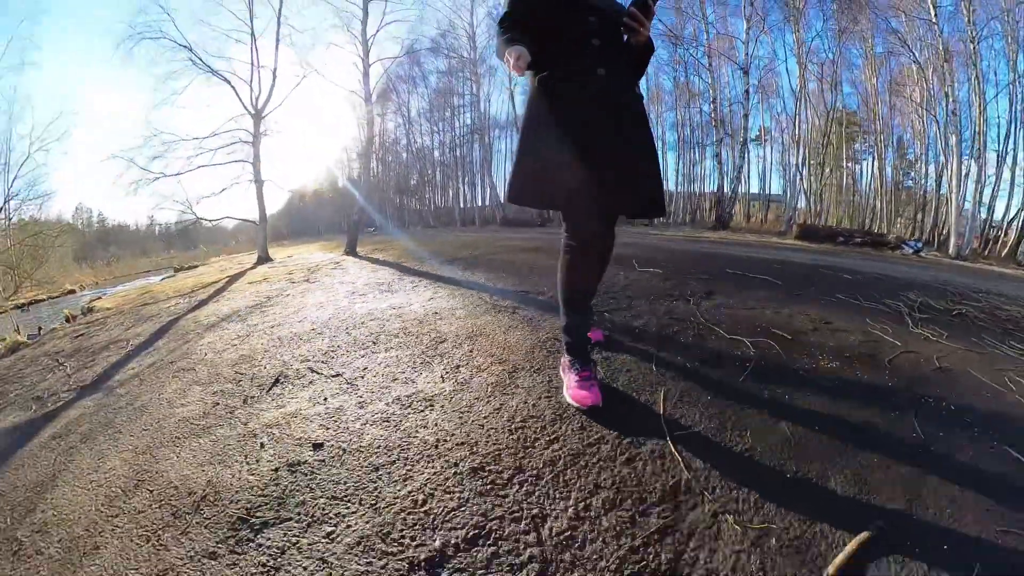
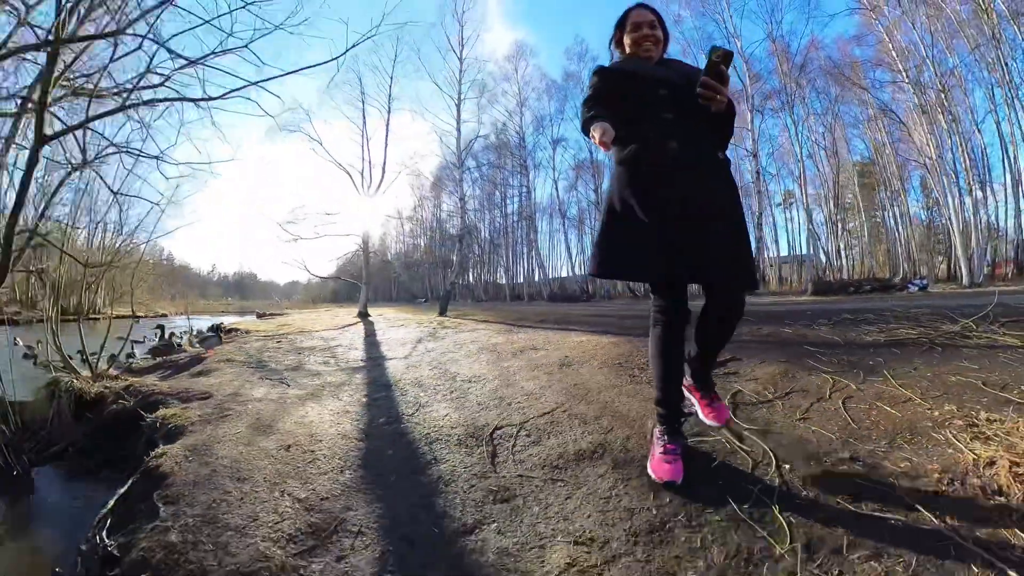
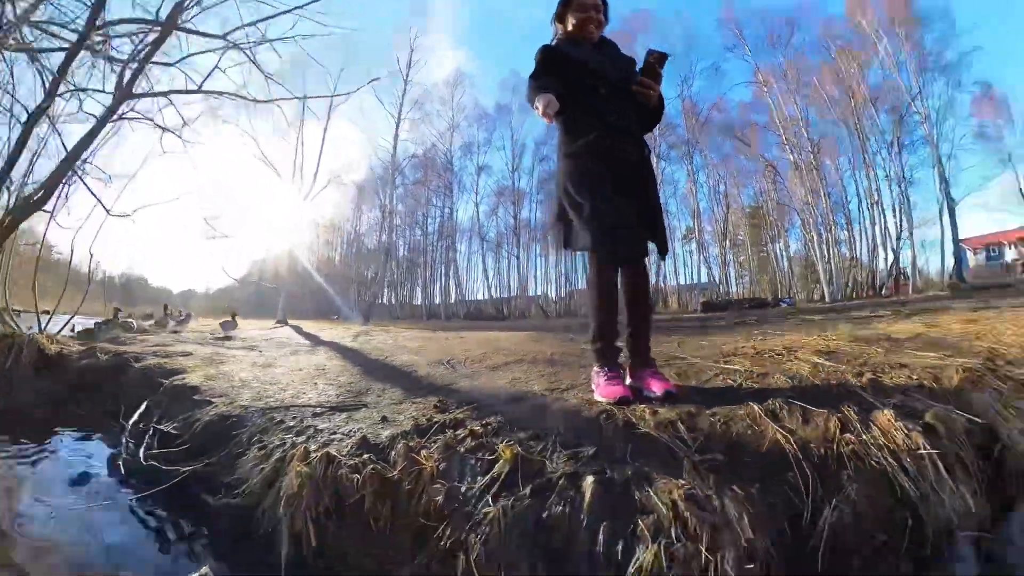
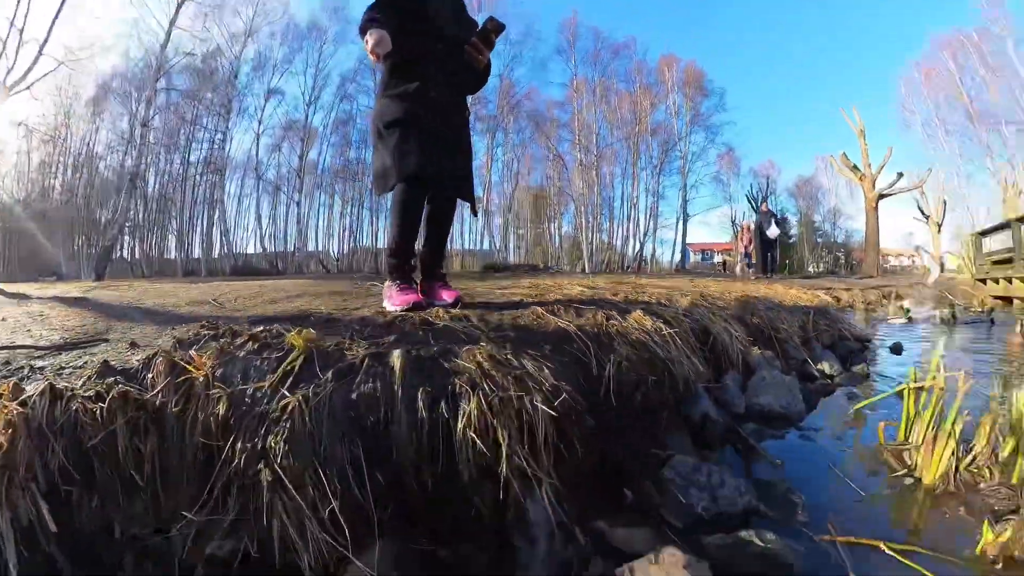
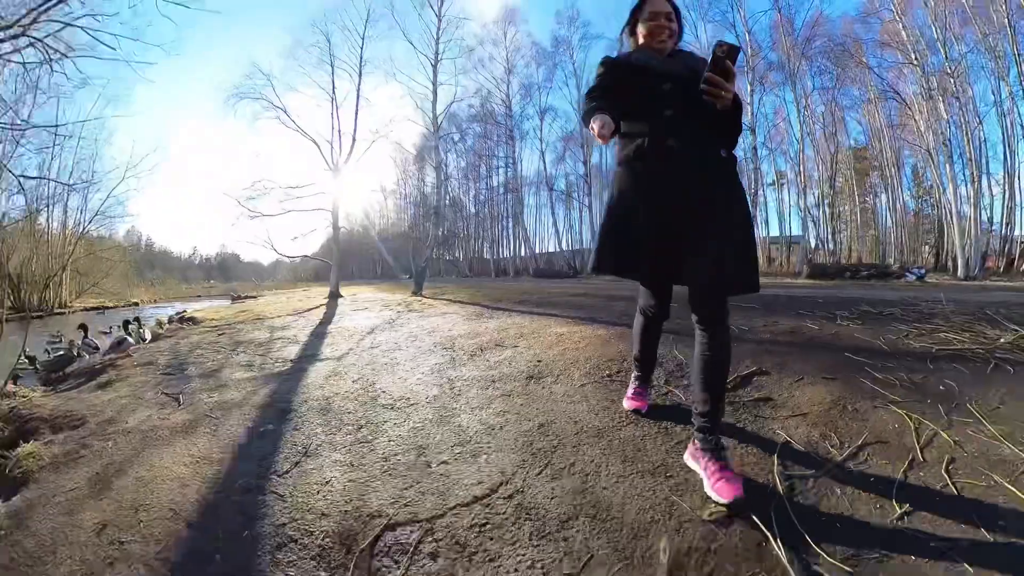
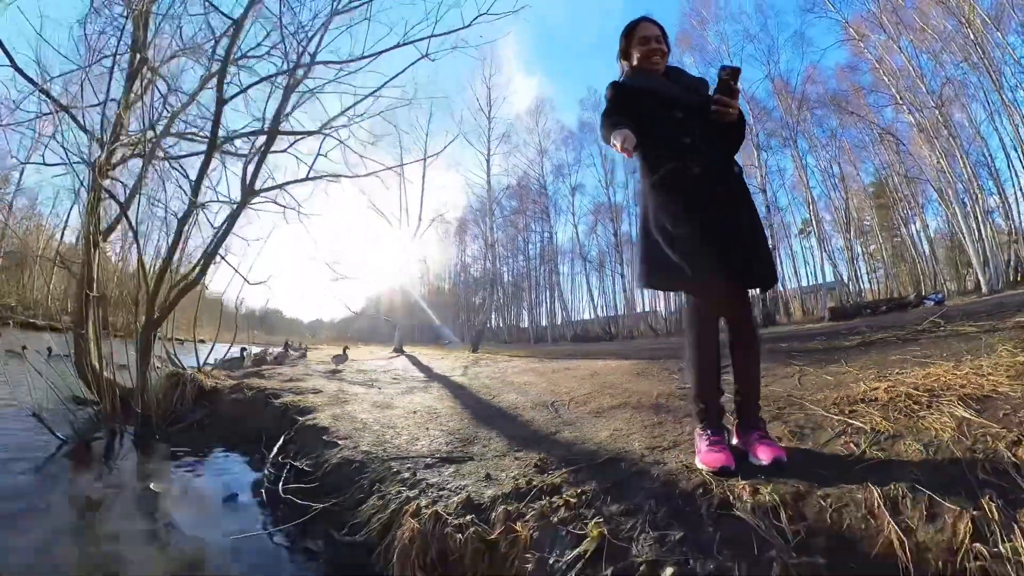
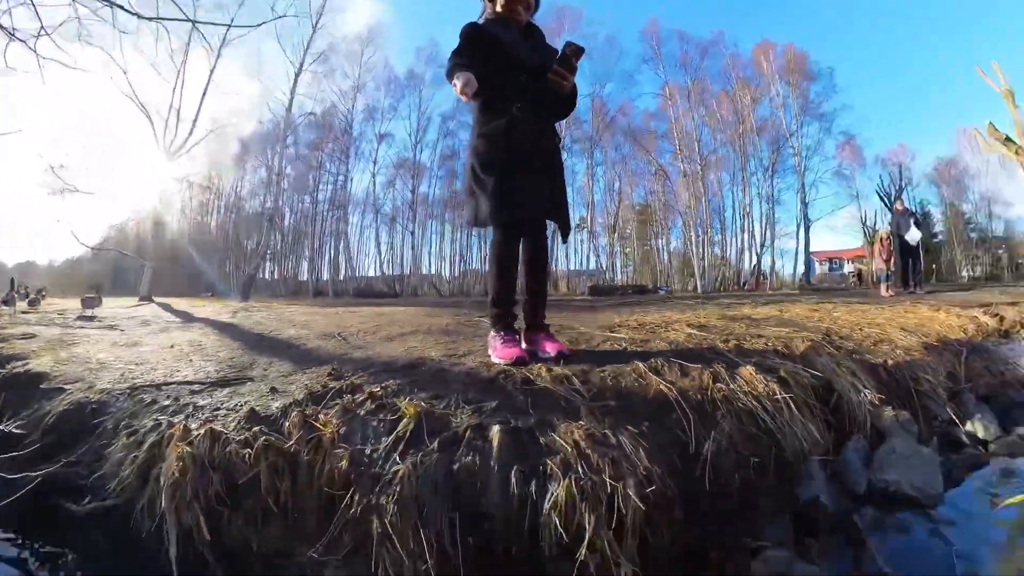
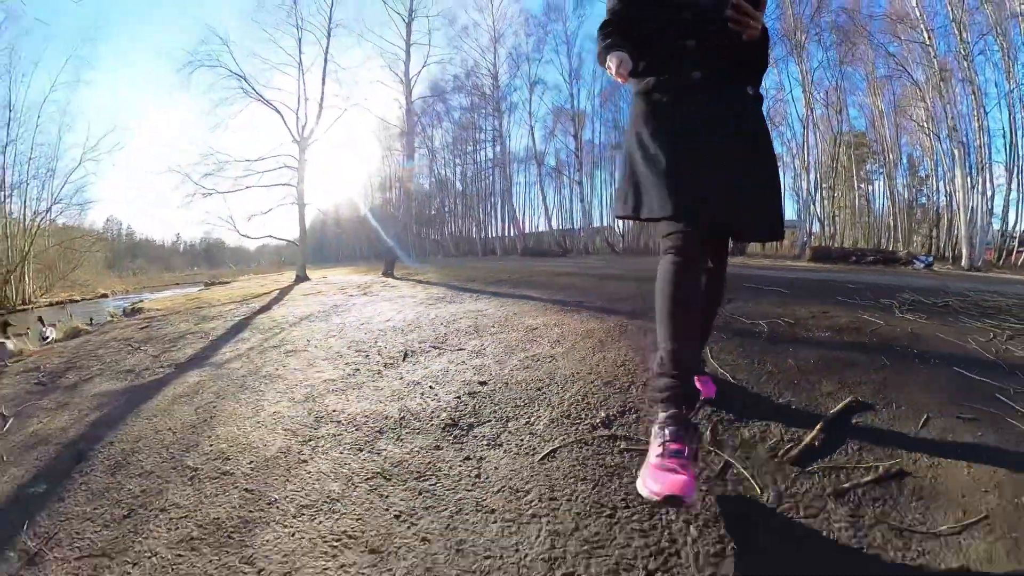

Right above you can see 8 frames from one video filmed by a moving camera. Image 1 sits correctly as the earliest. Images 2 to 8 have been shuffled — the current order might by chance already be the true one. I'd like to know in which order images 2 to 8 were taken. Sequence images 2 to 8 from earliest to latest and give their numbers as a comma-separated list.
8, 5, 2, 6, 3, 7, 4
